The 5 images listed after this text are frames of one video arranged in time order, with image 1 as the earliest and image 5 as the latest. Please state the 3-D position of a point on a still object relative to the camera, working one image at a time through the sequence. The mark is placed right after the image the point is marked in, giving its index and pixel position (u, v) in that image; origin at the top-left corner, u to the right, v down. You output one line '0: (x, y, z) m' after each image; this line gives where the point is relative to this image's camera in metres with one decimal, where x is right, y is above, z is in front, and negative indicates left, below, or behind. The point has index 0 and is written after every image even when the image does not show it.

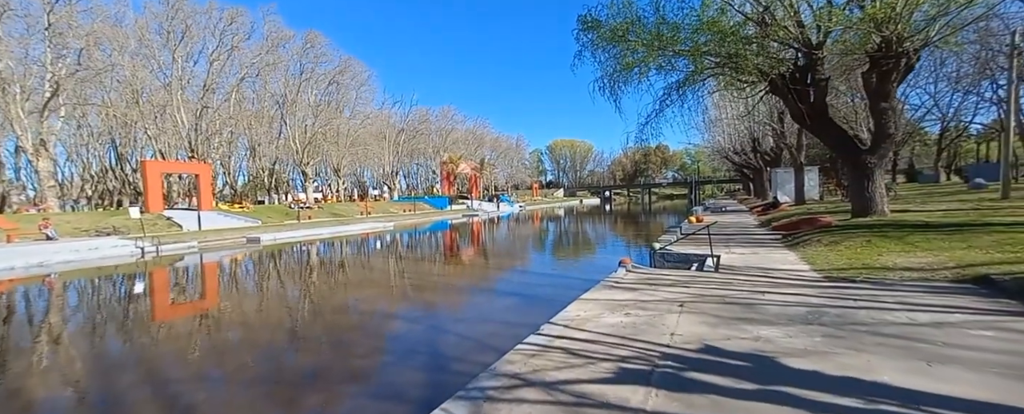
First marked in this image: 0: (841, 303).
0: (+3.0, -0.9, +4.0) m
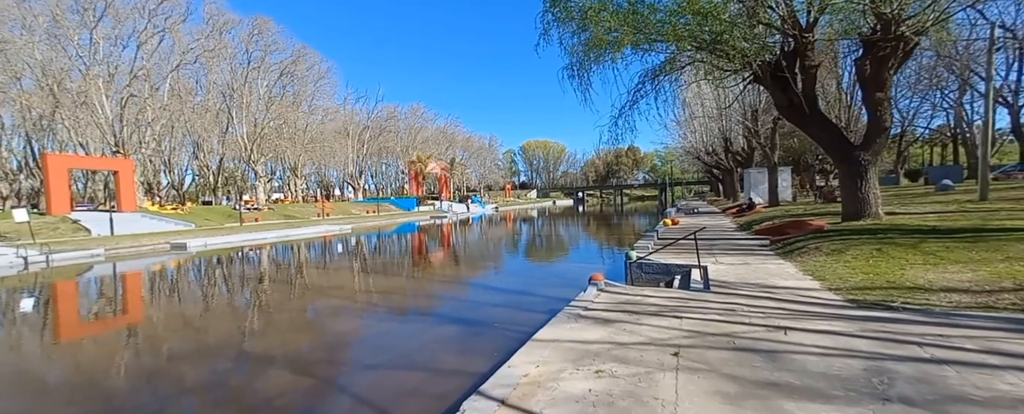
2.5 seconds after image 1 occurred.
0: (+2.5, -0.9, +2.8) m
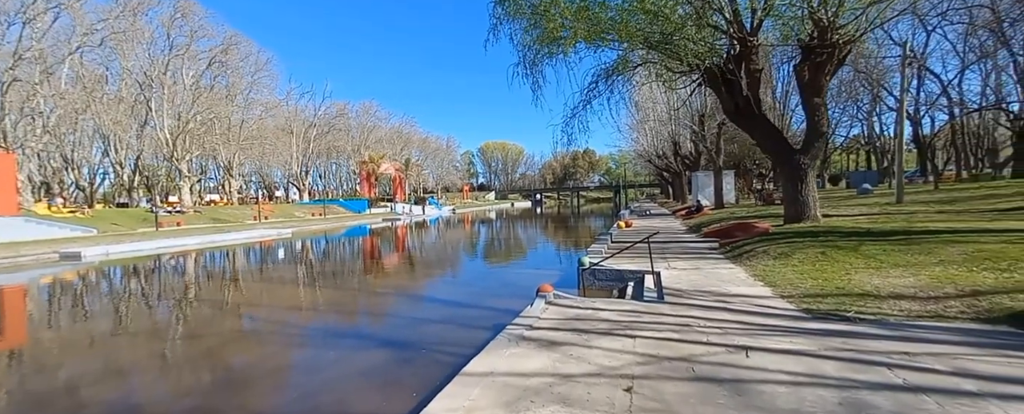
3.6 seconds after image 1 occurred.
0: (+2.1, -1.0, +2.5) m
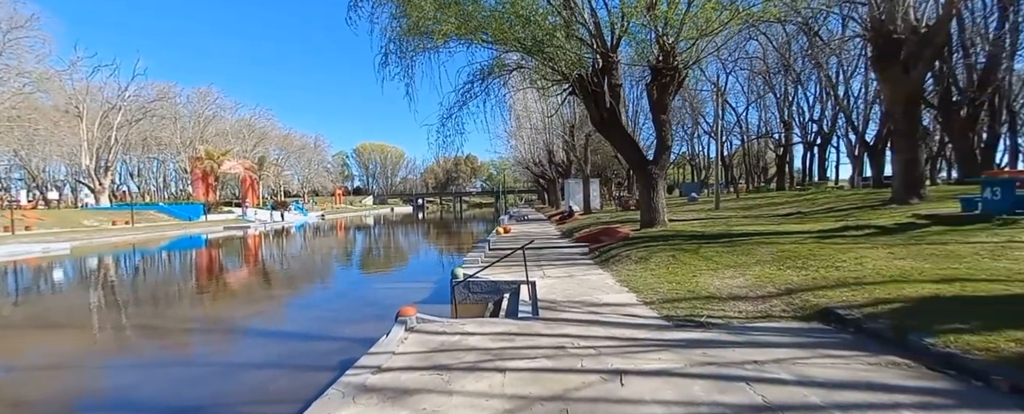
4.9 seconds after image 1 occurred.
0: (+1.3, -1.1, +2.4) m
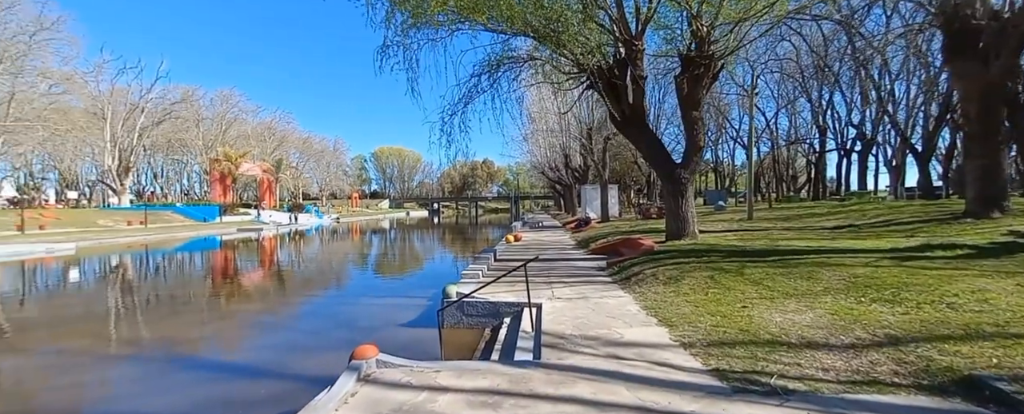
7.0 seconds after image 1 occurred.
0: (+1.1, -1.1, +0.9) m
